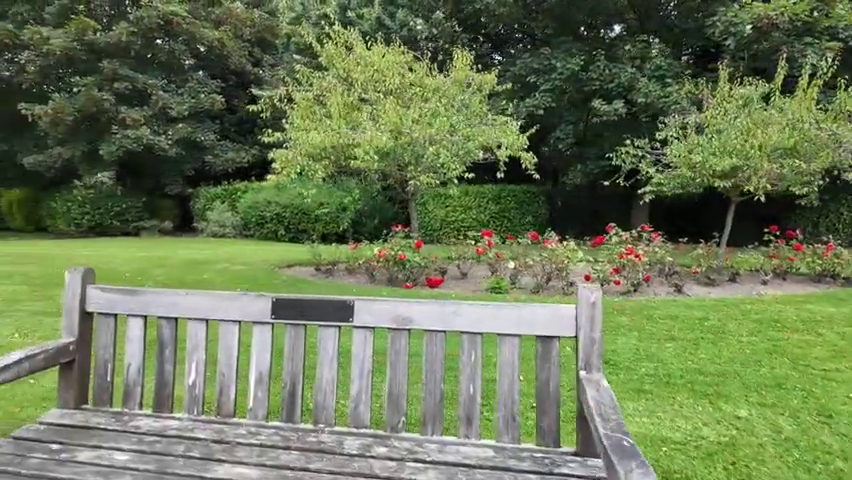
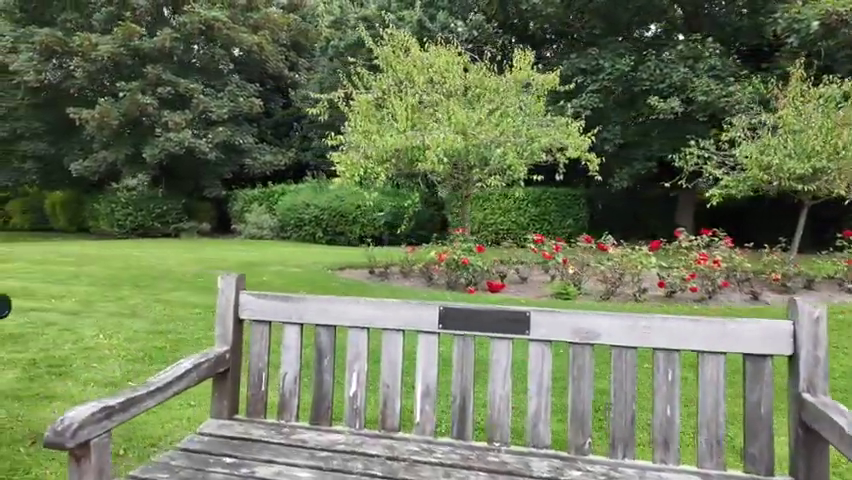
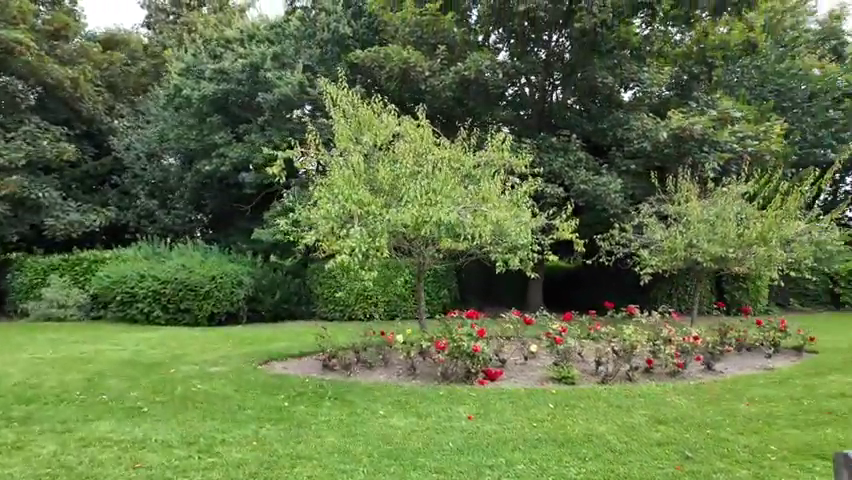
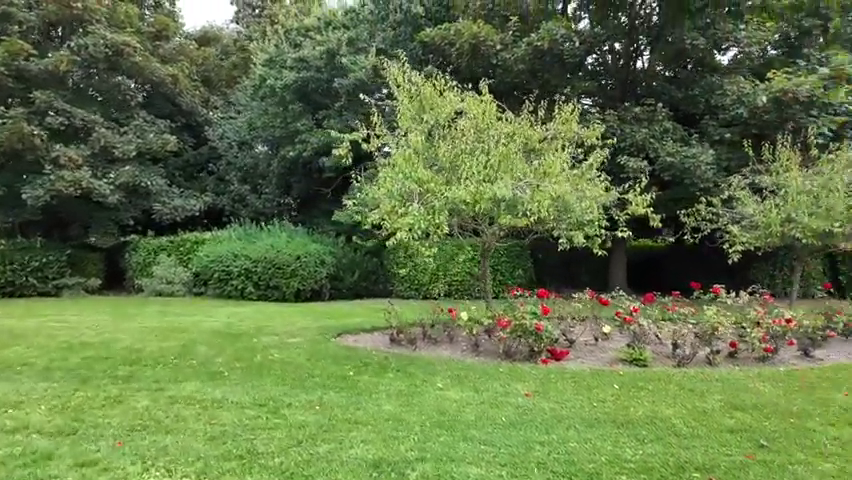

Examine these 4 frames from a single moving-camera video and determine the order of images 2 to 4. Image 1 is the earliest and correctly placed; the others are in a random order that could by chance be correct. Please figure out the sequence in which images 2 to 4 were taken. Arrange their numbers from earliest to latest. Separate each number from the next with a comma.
2, 4, 3
